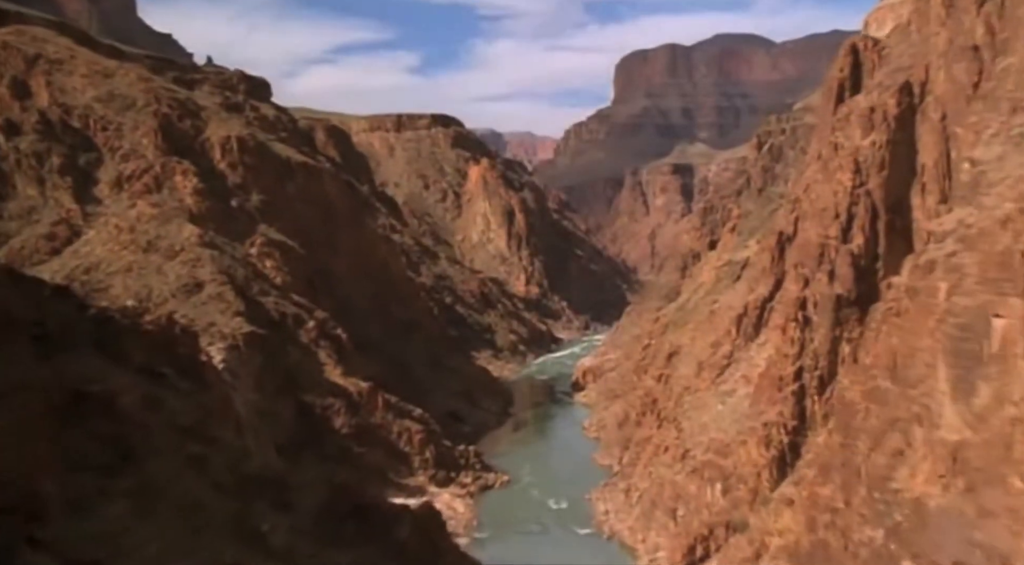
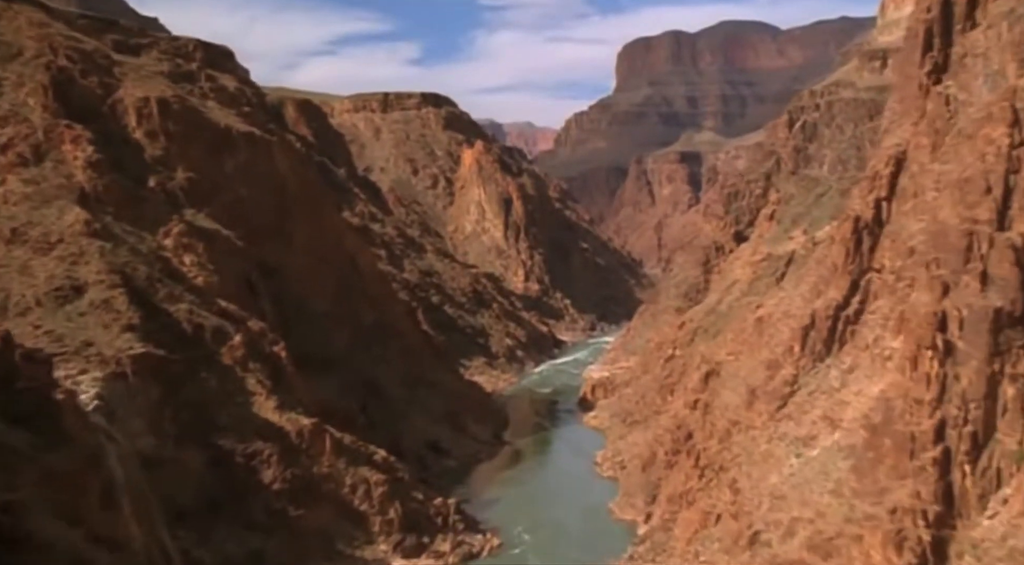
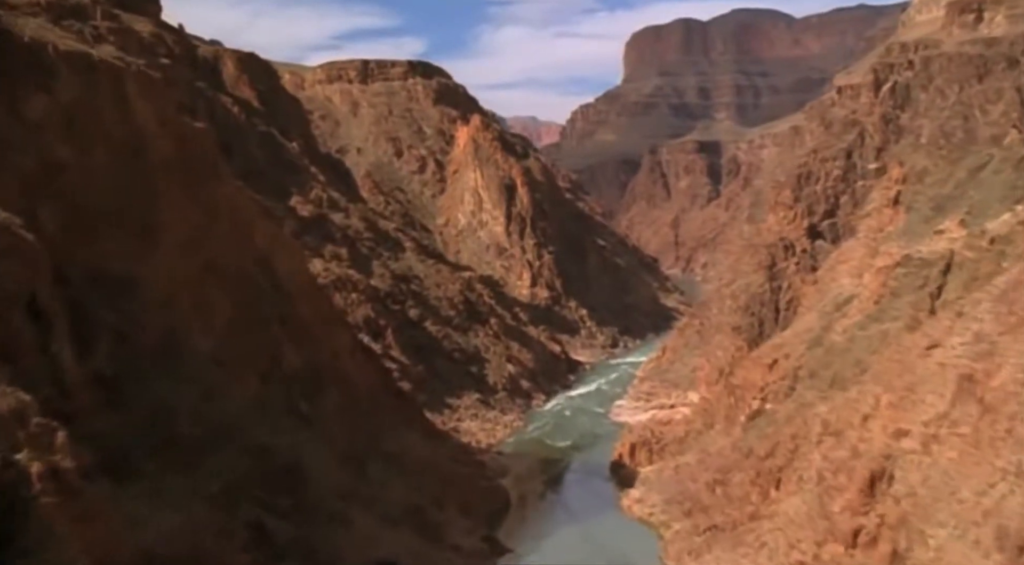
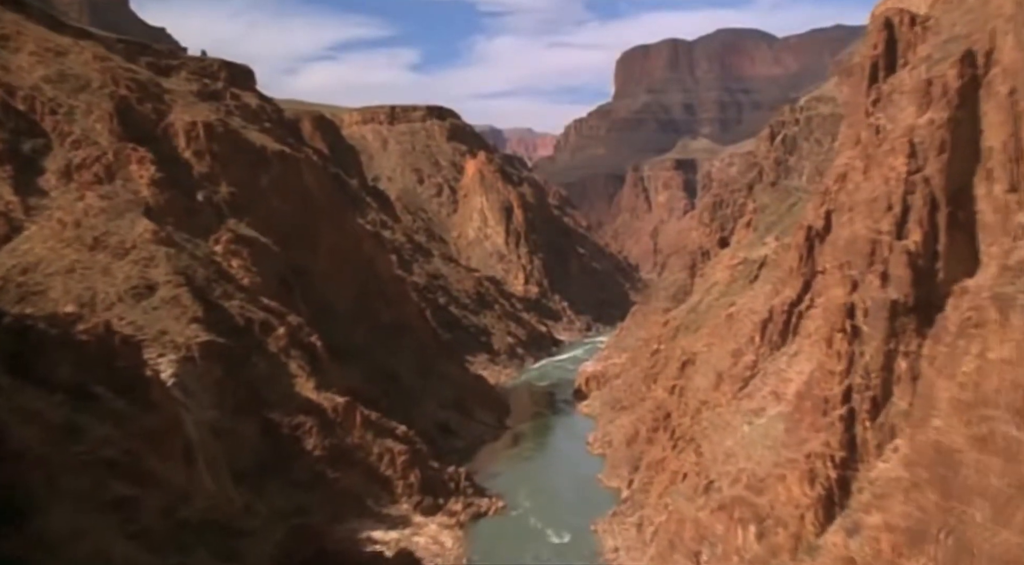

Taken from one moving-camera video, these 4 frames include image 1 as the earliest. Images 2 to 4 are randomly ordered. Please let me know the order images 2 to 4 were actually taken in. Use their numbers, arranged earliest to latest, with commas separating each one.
4, 2, 3
